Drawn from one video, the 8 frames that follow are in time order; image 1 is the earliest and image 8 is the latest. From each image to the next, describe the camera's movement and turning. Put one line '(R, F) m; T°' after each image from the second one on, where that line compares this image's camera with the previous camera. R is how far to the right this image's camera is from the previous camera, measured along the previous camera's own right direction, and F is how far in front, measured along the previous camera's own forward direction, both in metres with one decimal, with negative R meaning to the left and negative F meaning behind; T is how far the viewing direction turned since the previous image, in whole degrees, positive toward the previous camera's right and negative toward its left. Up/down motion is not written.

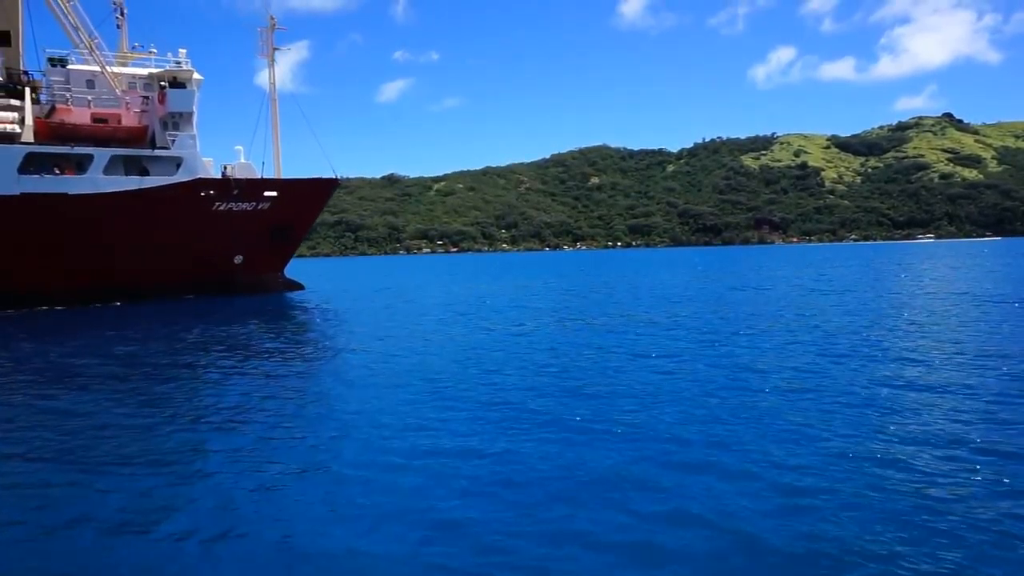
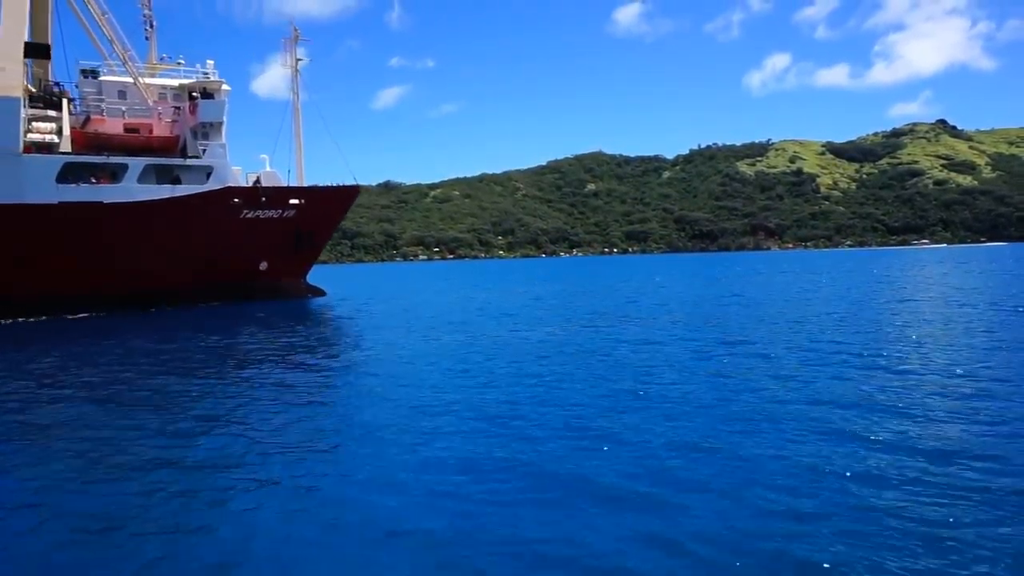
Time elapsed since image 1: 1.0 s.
(-0.4, -0.2) m; 0°
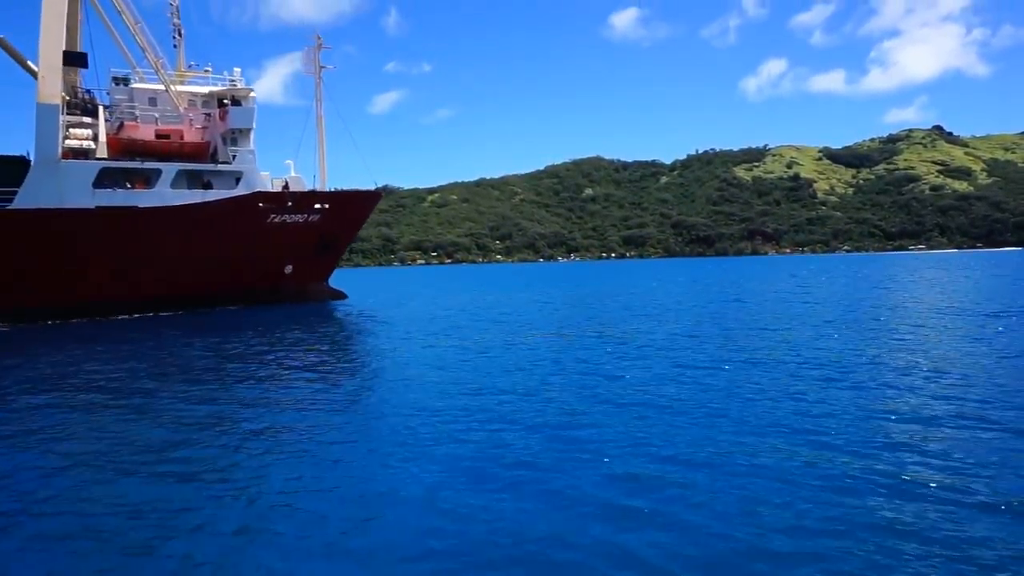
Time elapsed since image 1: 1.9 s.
(-0.4, -0.2) m; 0°
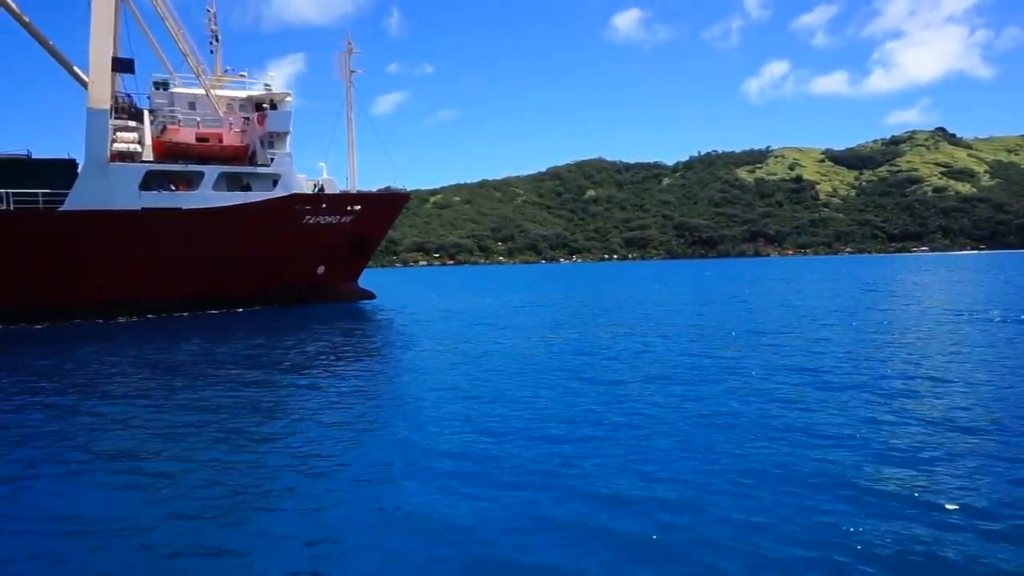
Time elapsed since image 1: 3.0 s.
(-0.4, -0.2) m; 0°
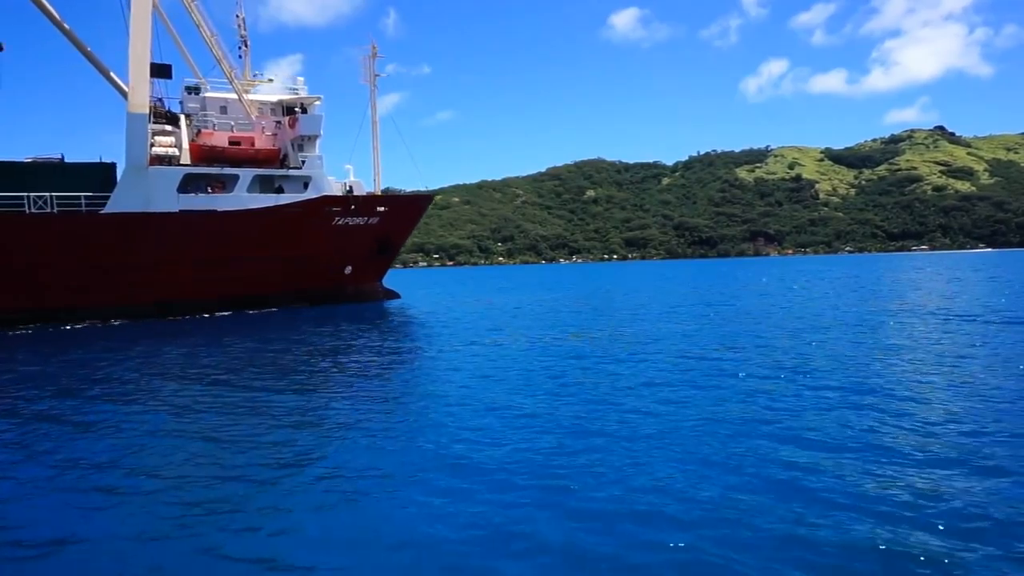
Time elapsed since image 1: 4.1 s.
(-0.4, -0.2) m; 0°
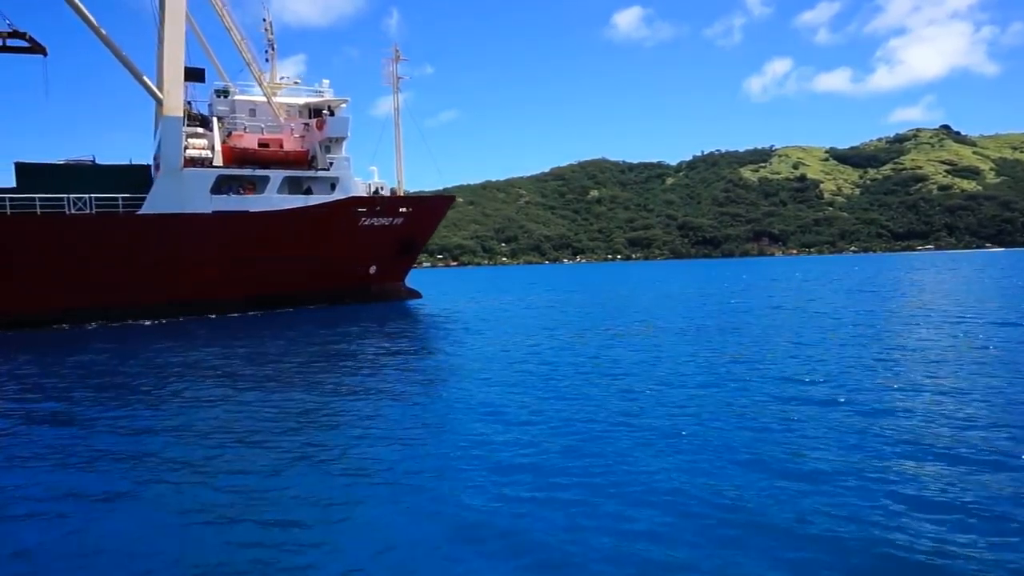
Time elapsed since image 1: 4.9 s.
(-0.3, -0.2) m; 0°
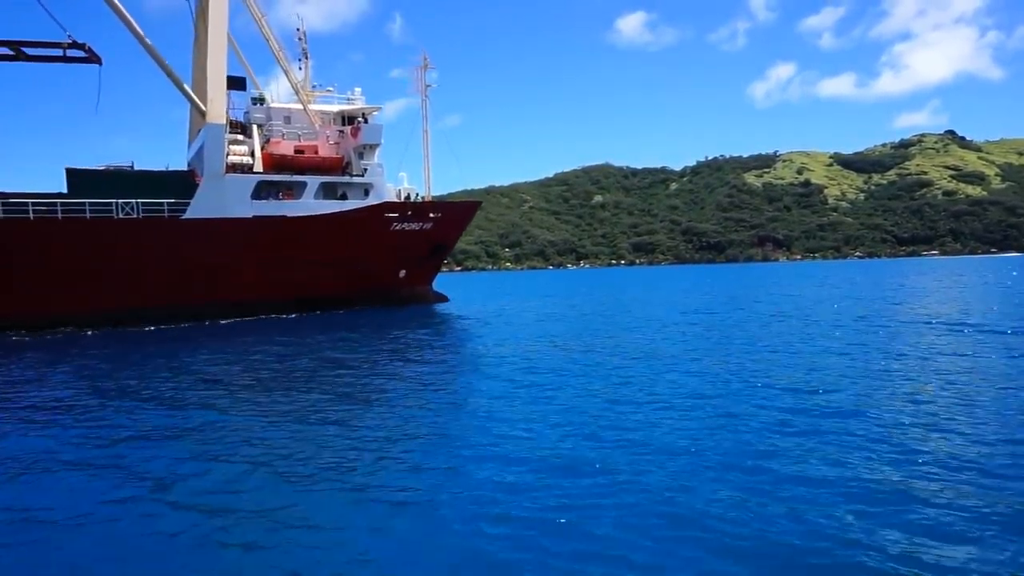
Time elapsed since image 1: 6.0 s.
(-0.4, -0.2) m; 0°
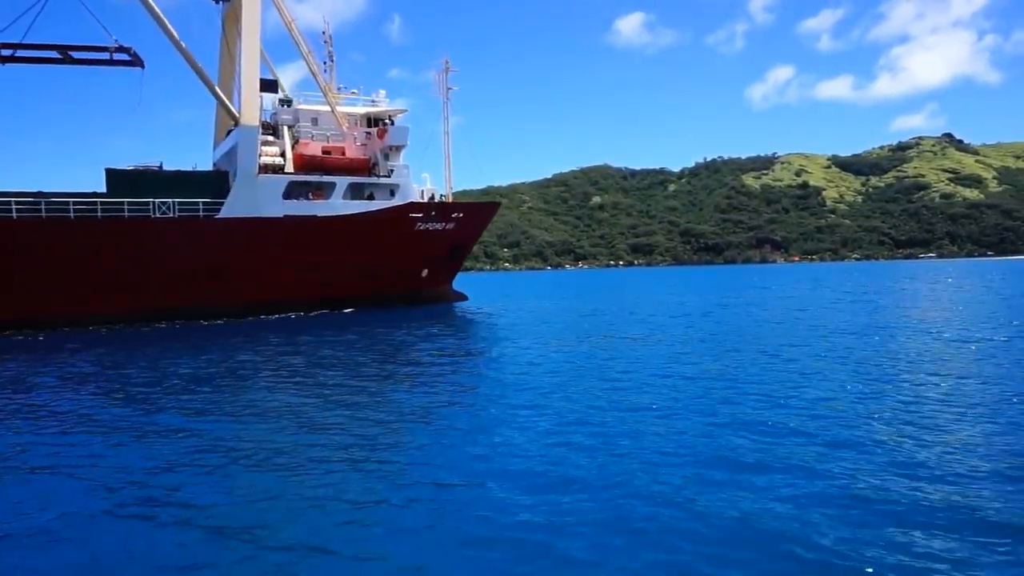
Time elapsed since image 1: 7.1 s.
(-0.4, -0.2) m; 0°
